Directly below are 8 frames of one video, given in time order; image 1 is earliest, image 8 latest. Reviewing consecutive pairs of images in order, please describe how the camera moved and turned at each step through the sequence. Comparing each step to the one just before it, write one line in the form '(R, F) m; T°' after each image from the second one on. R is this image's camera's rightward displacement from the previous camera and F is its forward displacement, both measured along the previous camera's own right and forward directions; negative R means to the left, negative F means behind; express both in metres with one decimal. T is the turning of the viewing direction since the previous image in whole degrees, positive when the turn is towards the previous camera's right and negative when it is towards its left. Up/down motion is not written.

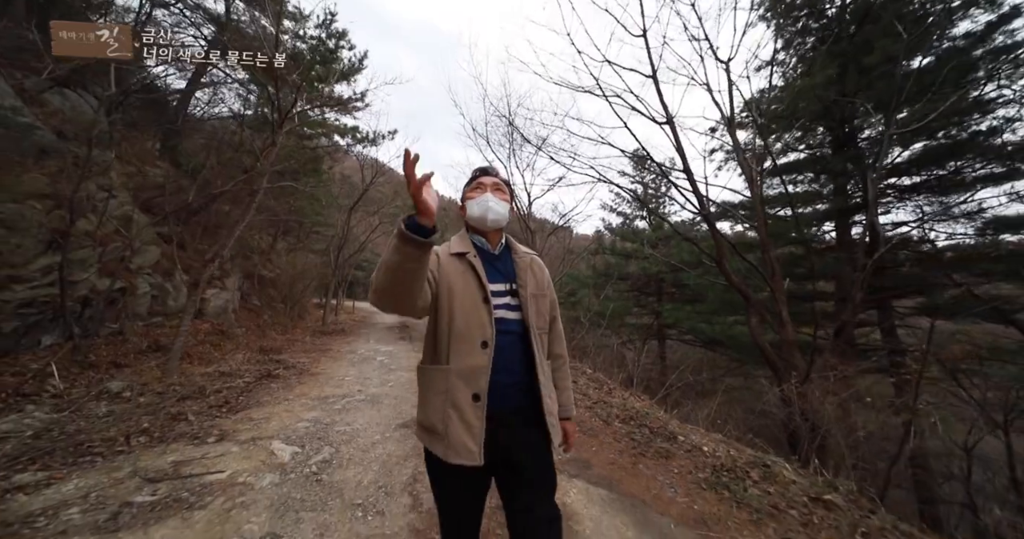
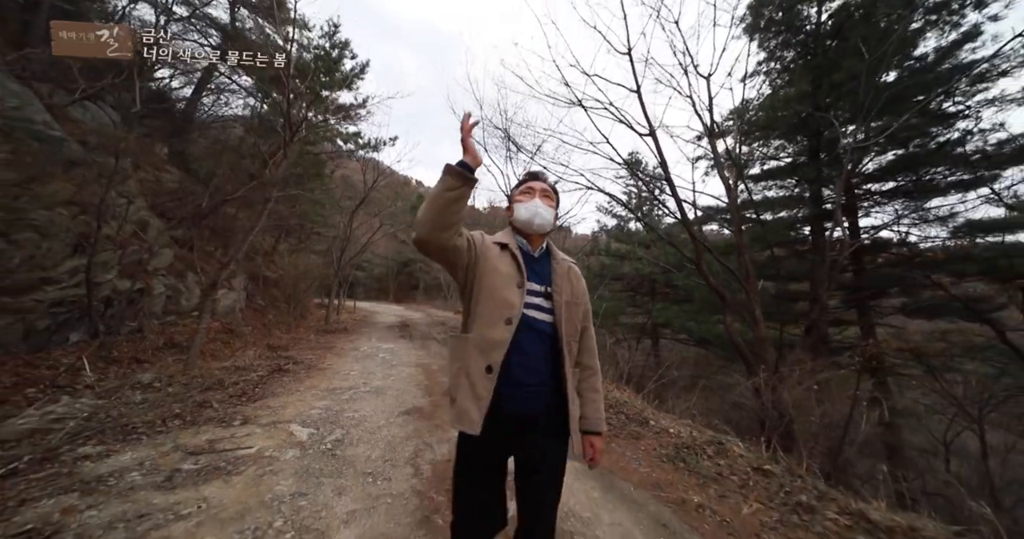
(+0.1, -0.4) m; 0°
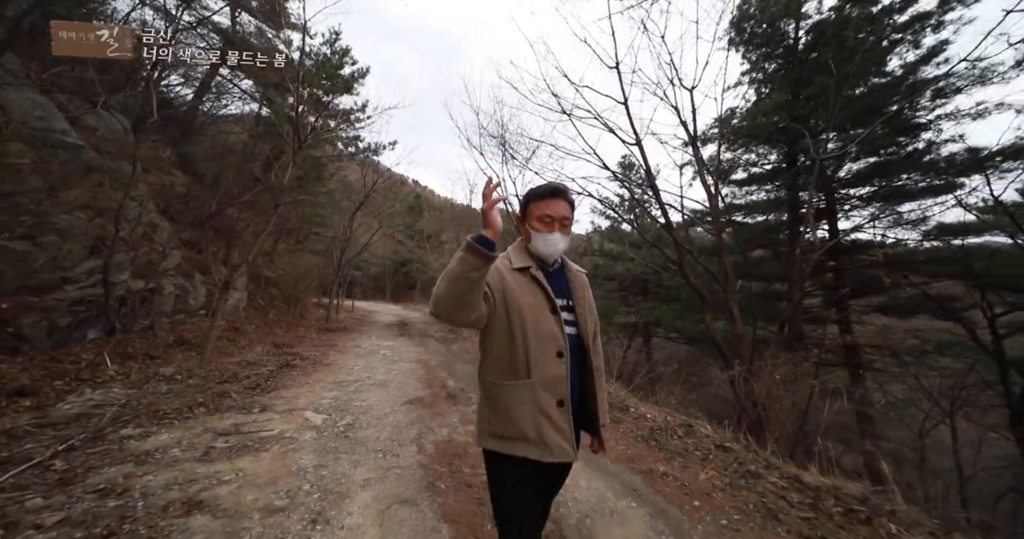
(0.0, -0.4) m; +1°
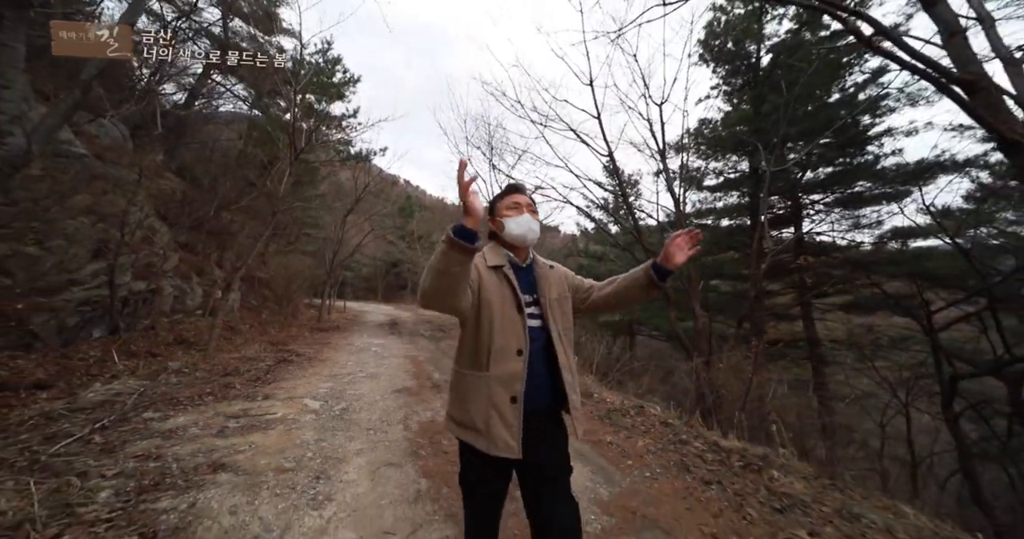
(+0.2, -0.5) m; +1°
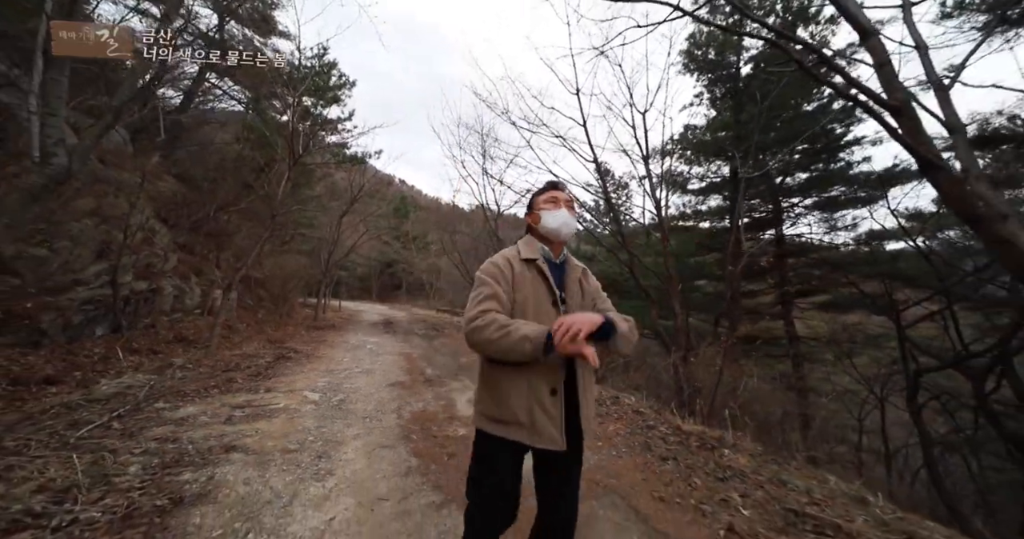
(+0.1, -0.3) m; +1°
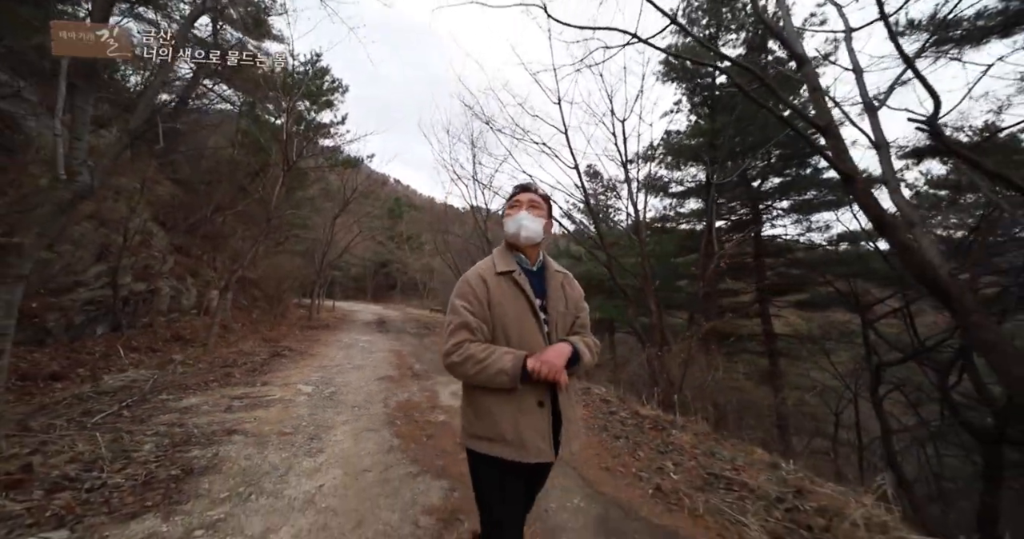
(+0.2, -0.4) m; +1°
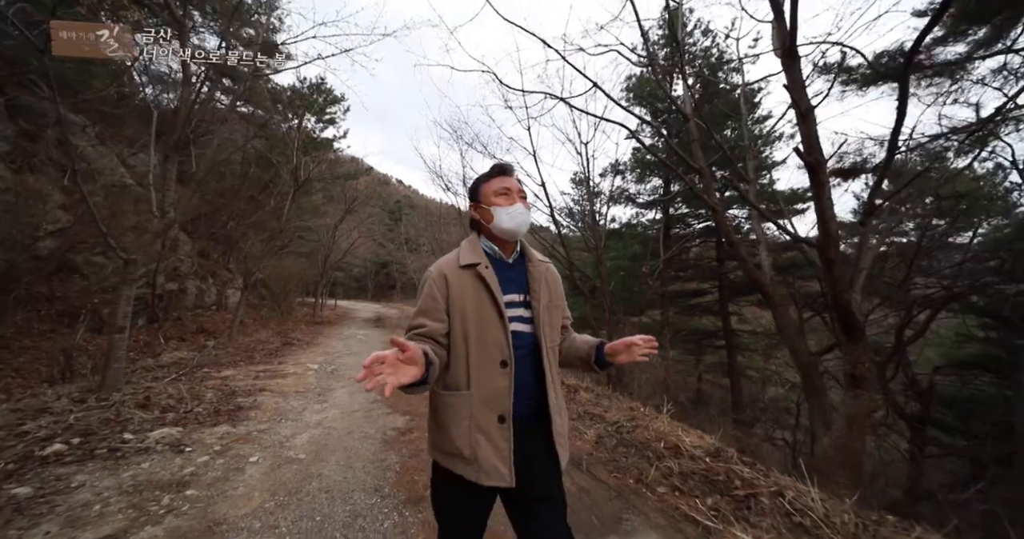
(+0.6, -1.3) m; 0°
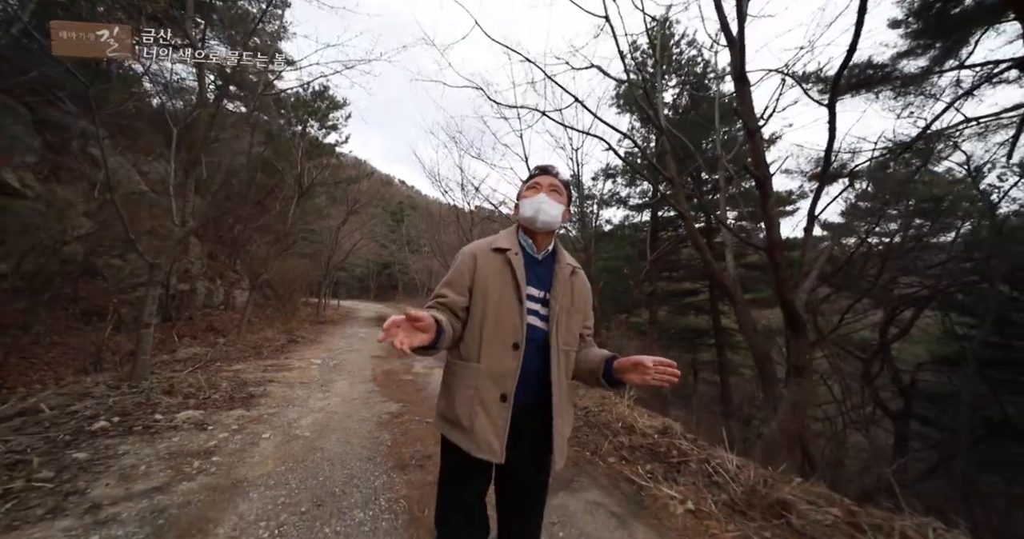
(+0.2, -0.4) m; 0°
